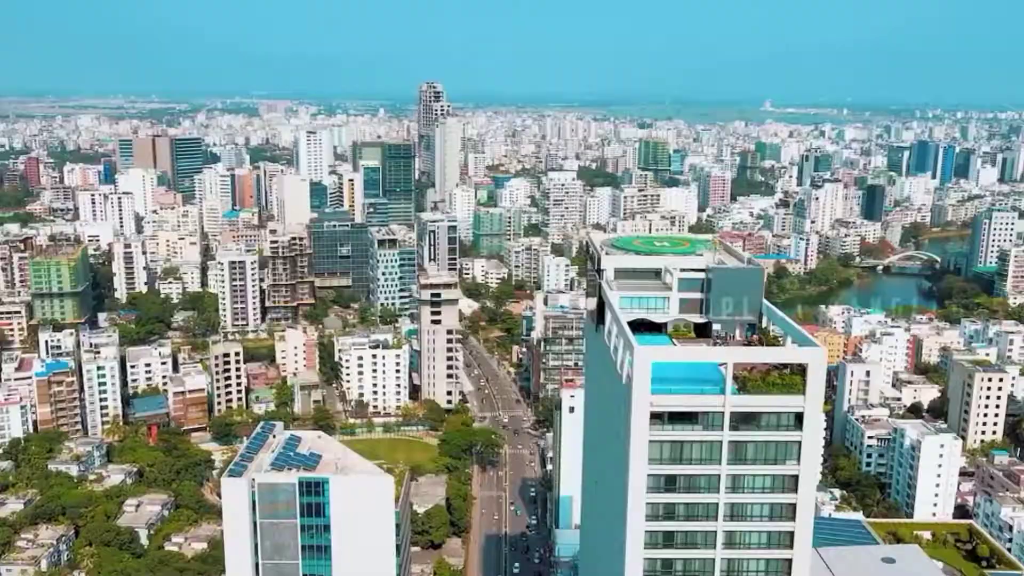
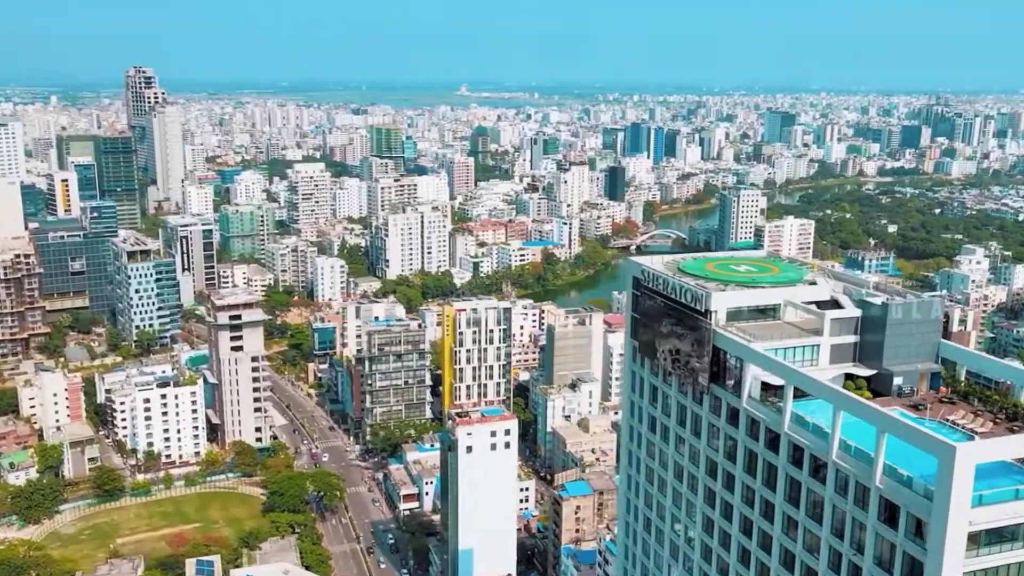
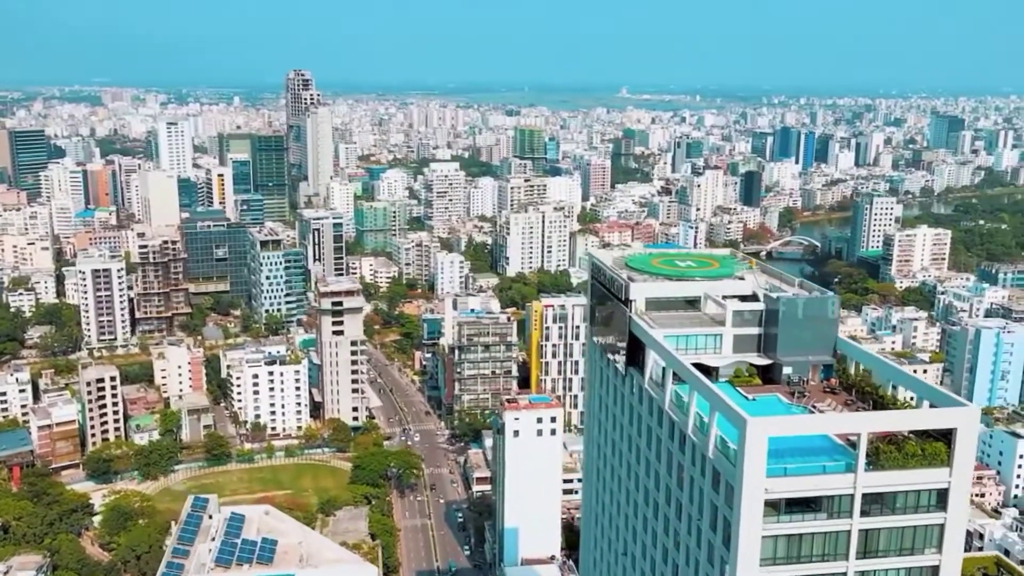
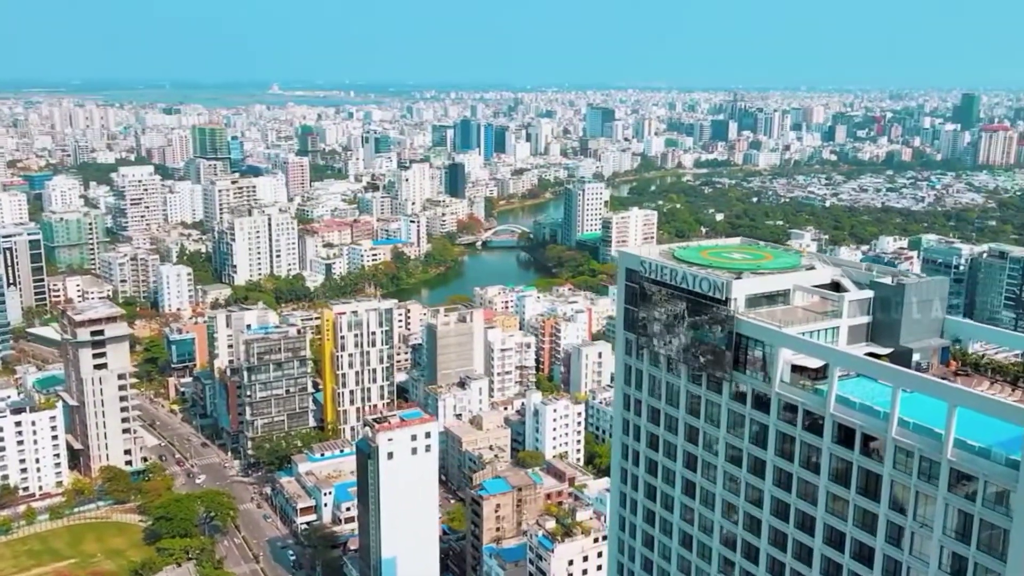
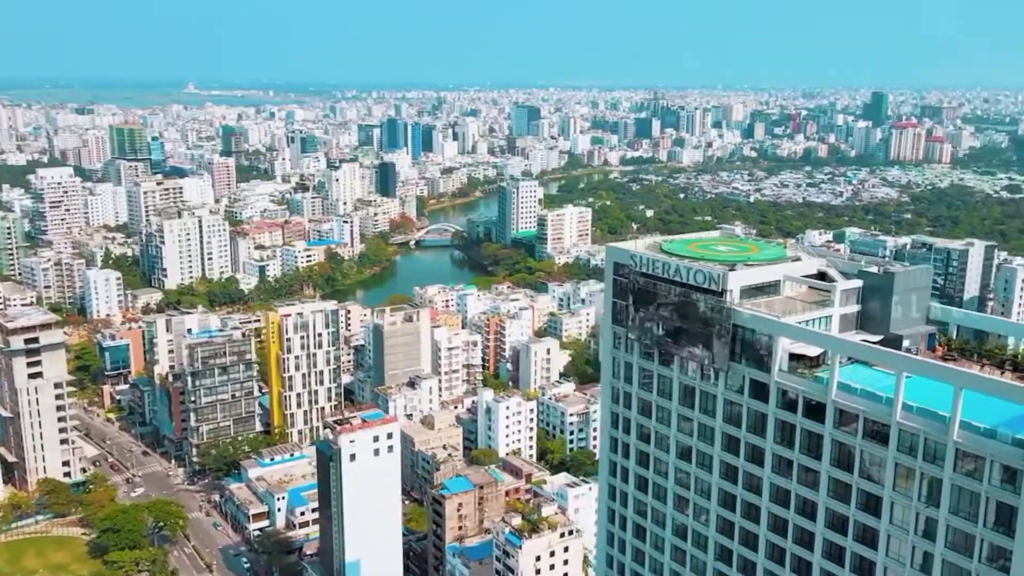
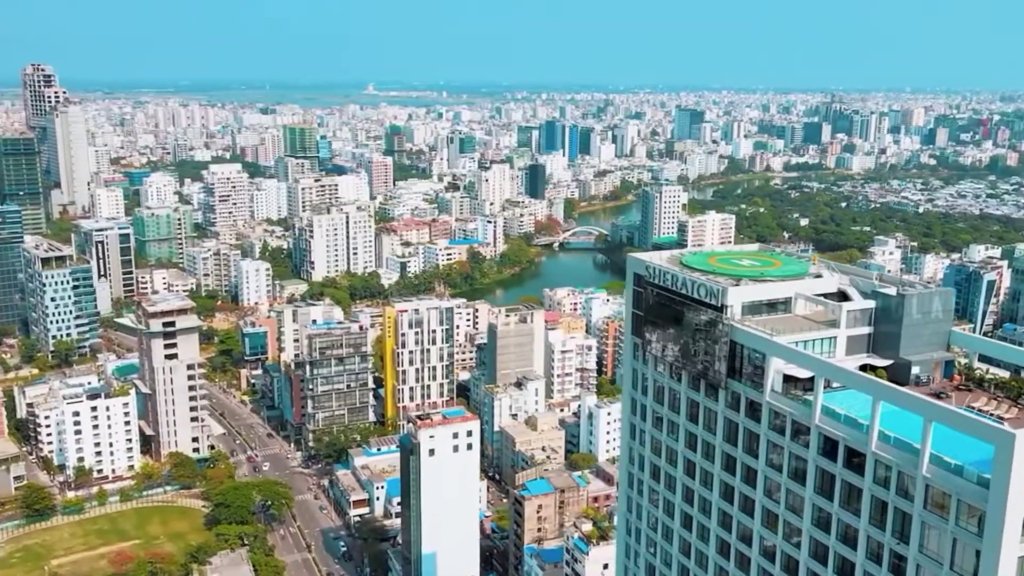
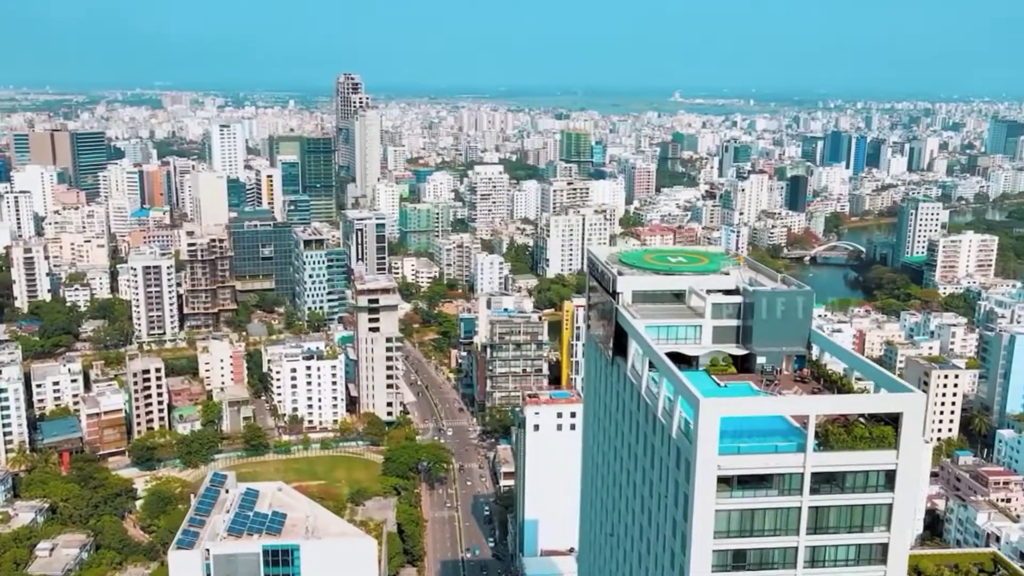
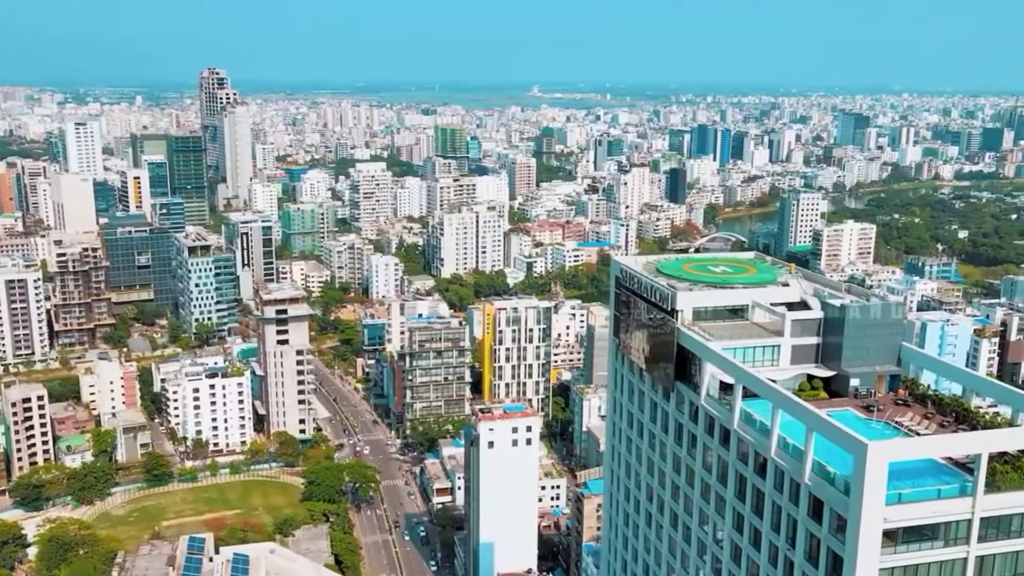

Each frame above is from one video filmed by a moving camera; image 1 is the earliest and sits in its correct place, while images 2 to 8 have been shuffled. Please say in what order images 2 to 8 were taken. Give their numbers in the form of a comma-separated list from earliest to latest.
7, 3, 8, 2, 6, 4, 5
